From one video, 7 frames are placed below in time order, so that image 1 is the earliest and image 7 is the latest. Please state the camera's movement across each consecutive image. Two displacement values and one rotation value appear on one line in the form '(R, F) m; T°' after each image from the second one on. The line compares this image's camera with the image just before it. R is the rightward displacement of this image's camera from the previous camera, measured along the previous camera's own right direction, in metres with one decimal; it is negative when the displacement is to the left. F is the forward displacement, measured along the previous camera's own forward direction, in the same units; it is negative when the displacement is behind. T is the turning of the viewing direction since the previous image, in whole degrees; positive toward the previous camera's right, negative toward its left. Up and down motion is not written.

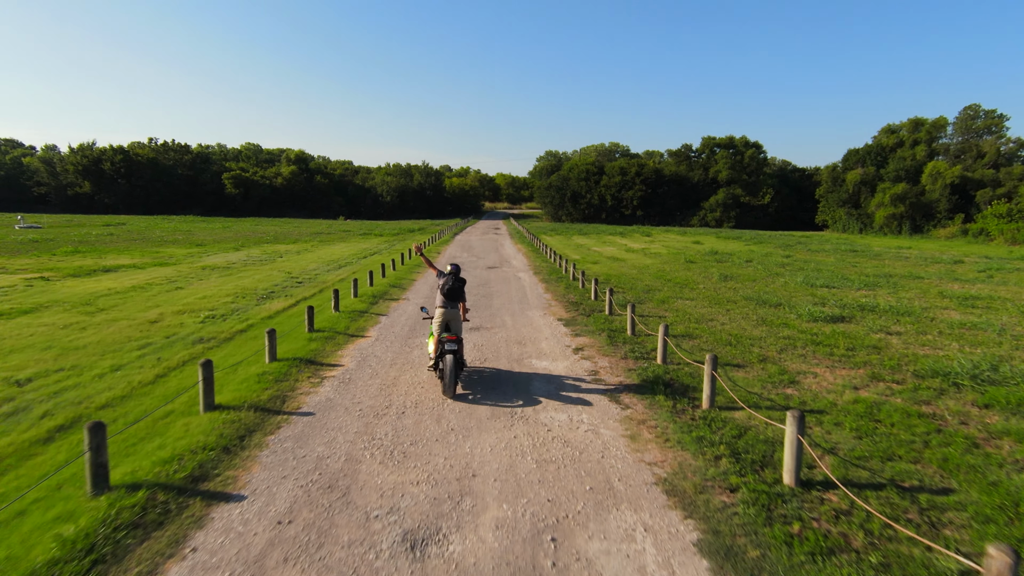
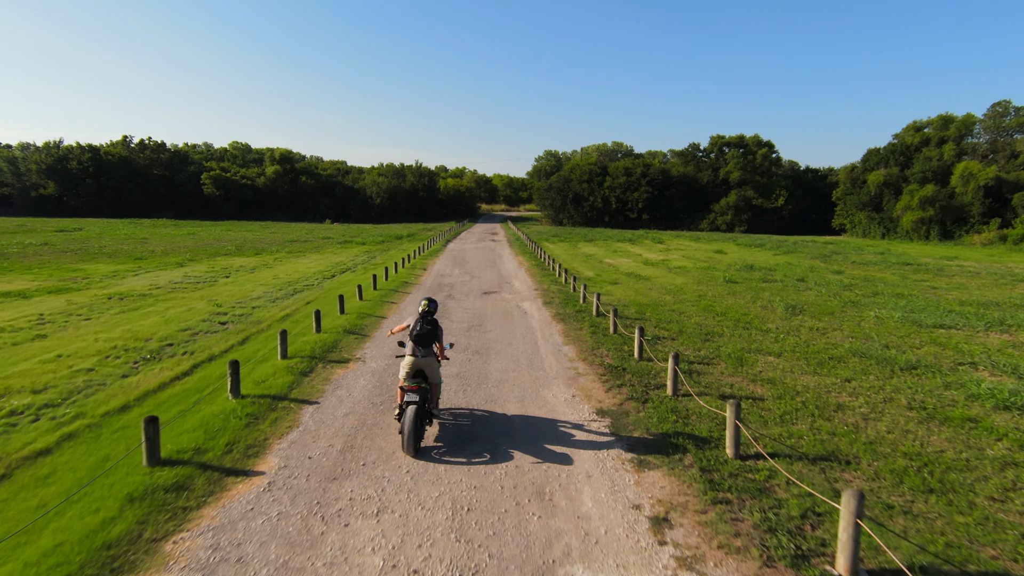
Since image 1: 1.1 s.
(-0.2, +5.4) m; 0°
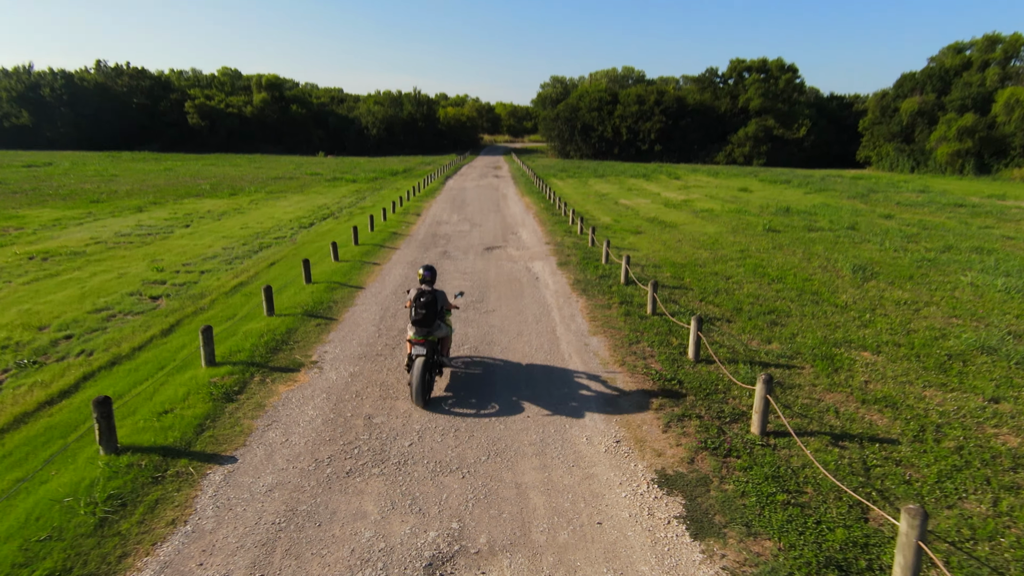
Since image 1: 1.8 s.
(-0.1, +3.2) m; 0°
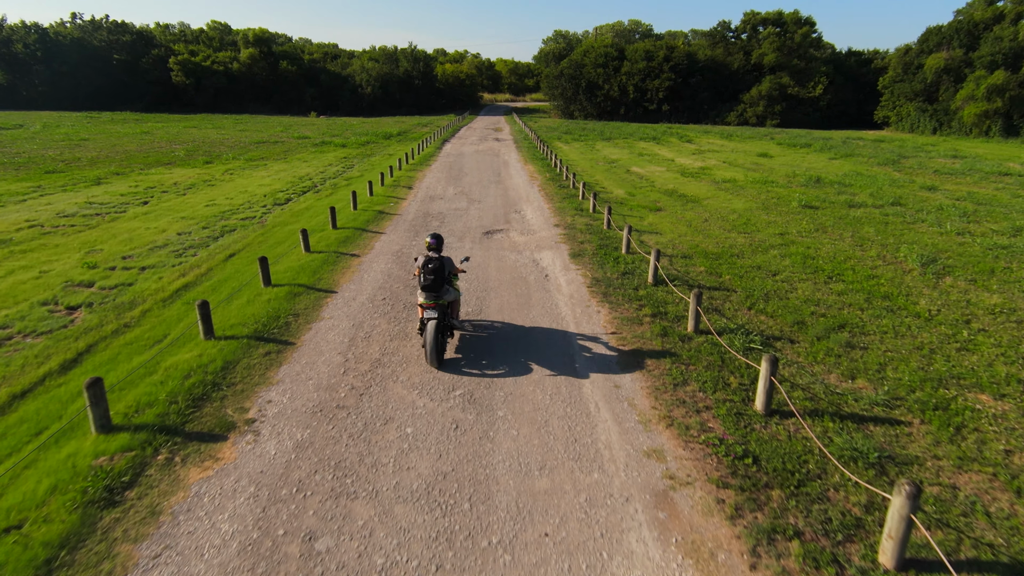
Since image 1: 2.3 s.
(-0.1, +2.3) m; 0°
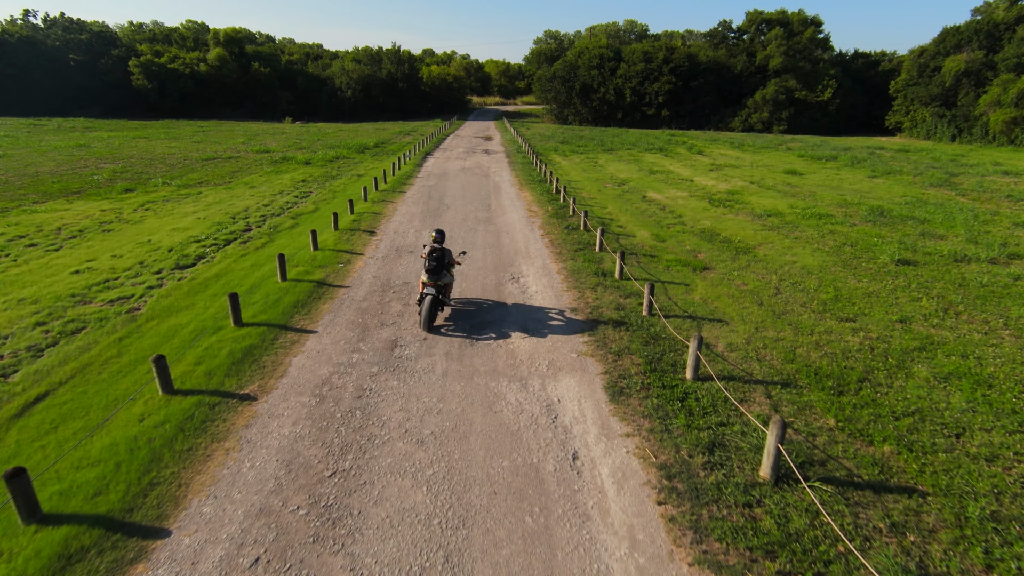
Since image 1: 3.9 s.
(-0.1, +4.9) m; +1°
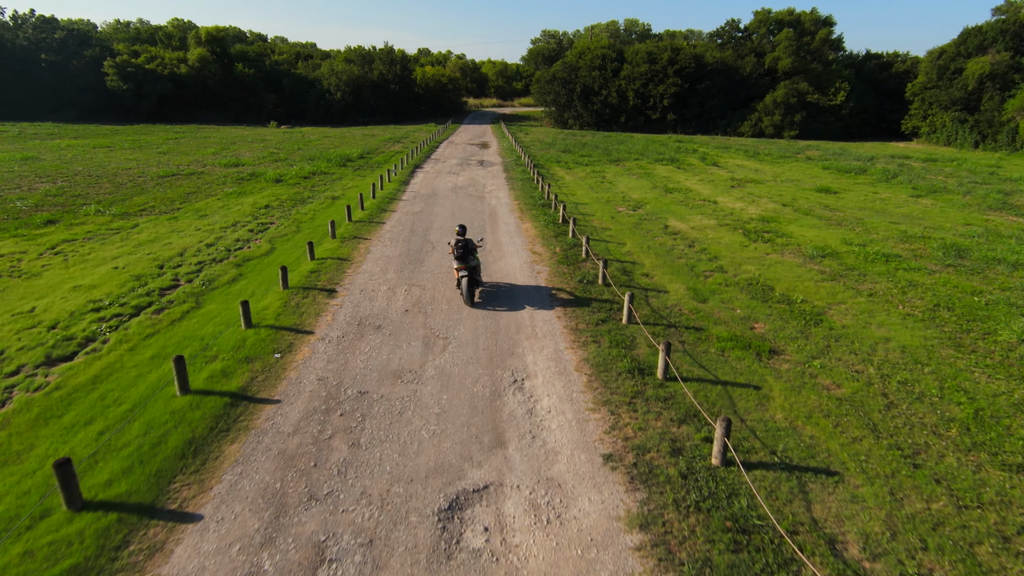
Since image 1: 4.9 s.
(-0.1, +3.6) m; 0°
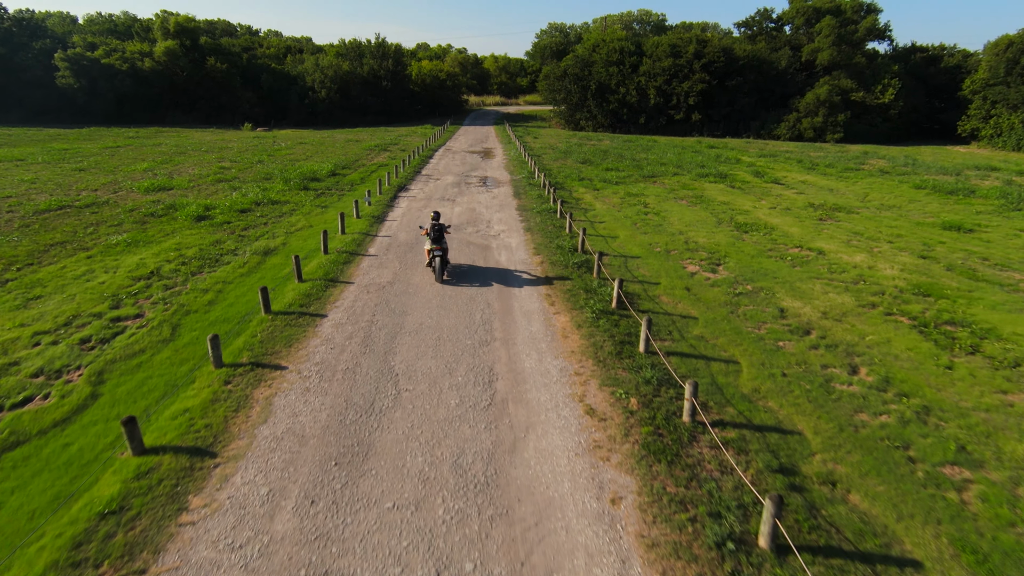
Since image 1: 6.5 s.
(-0.5, +7.7) m; 0°
